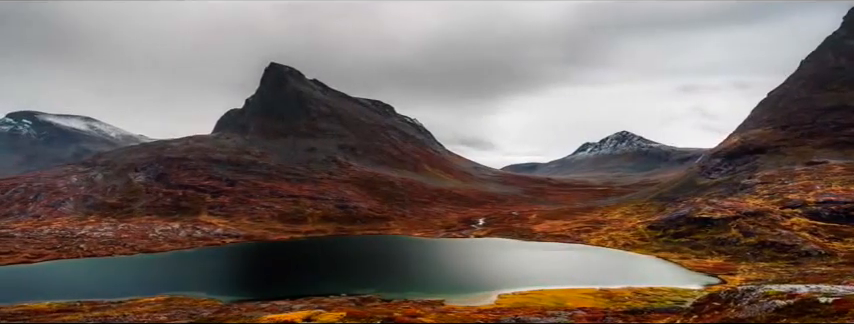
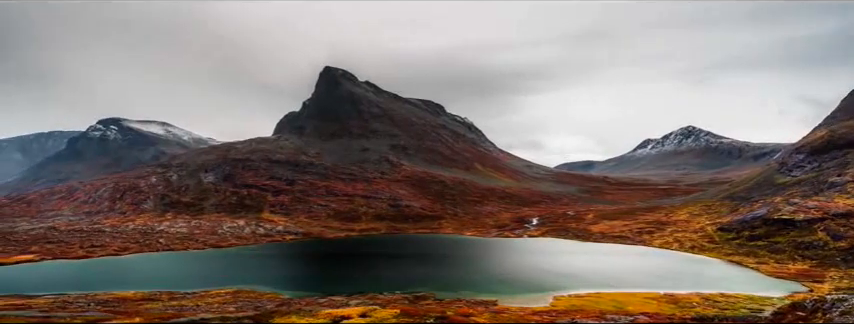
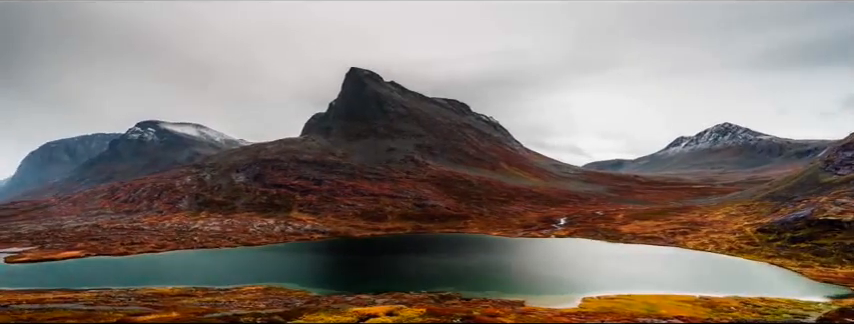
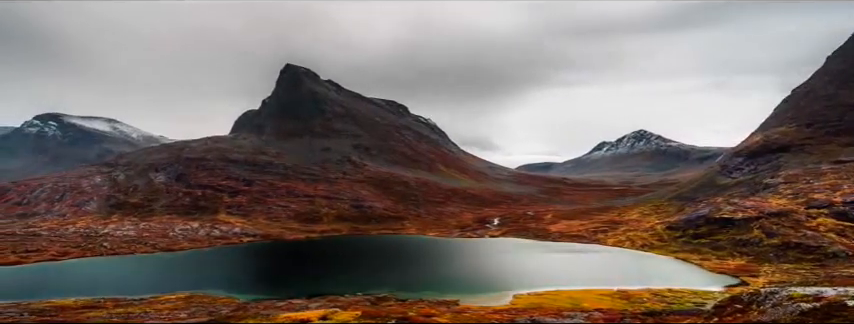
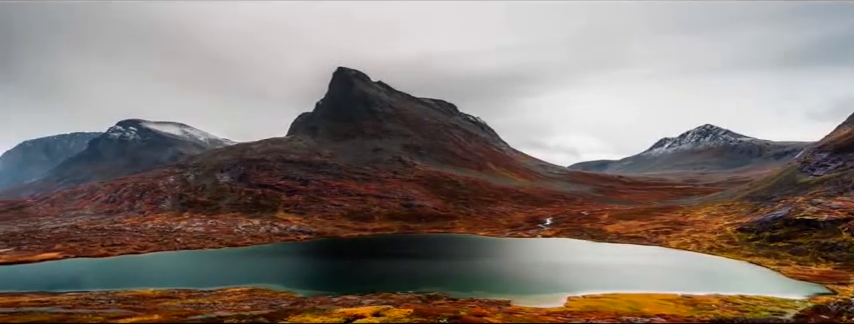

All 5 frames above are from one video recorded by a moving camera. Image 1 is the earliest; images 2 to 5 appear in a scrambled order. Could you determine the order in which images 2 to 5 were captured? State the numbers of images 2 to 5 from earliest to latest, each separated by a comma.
4, 2, 5, 3
